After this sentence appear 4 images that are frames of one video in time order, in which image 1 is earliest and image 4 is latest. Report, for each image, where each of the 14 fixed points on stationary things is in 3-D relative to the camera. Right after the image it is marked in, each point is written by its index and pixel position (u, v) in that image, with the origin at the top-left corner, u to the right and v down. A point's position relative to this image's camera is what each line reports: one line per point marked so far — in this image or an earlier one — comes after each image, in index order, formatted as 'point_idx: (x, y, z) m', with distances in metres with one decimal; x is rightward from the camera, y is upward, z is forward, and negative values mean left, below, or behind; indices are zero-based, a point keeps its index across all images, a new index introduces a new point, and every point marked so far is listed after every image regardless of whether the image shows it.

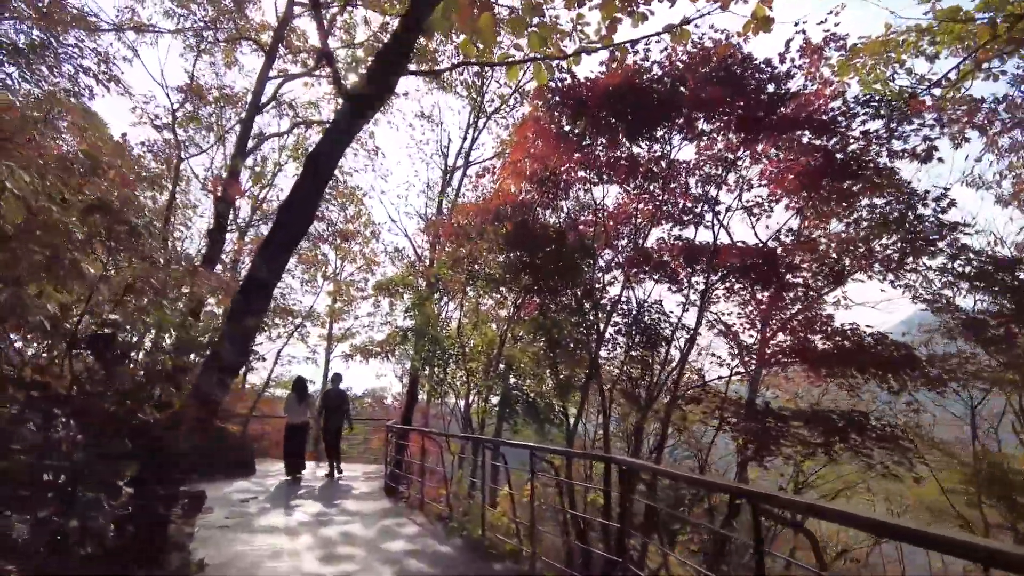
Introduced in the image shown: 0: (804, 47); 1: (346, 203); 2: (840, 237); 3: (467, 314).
0: (+3.3, +2.7, +7.2) m
1: (-4.6, +2.4, +17.9) m
2: (+3.9, +0.6, +7.5) m
3: (-0.9, -0.5, +13.1) m
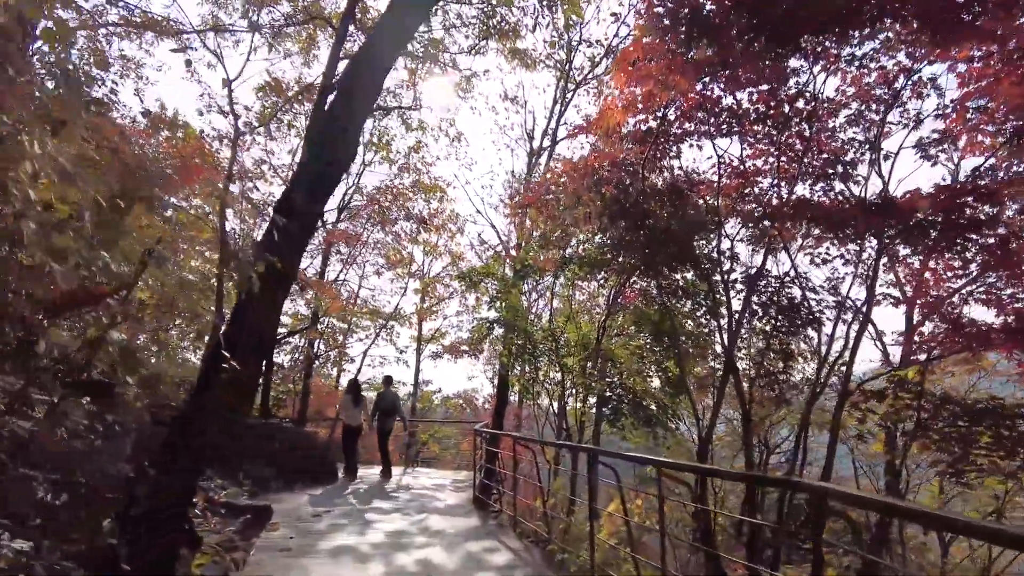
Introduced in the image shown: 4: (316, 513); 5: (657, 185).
0: (+4.1, +3.1, +5.3) m
1: (-2.2, +2.5, +17.0) m
2: (+4.8, +1.0, +5.5) m
3: (+0.9, -0.3, +11.7) m
4: (-2.4, -2.8, +7.8) m
5: (+1.7, +1.2, +7.6) m
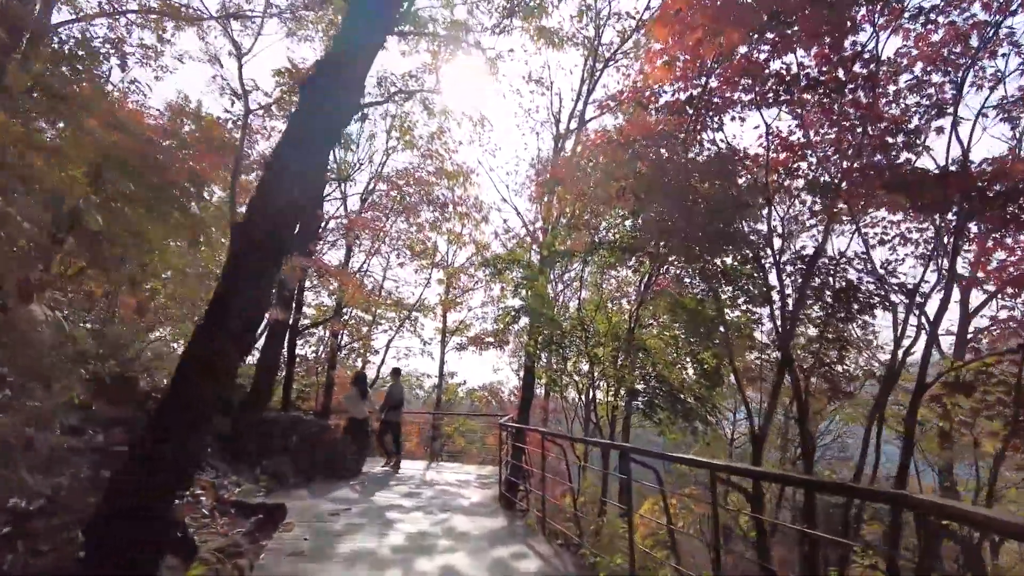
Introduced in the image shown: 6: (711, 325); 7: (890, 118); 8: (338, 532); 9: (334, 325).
0: (+4.3, +3.2, +4.6) m
1: (-1.5, +2.8, +16.5) m
2: (+5.0, +1.2, +4.8) m
3: (+1.3, -0.1, +11.2) m
4: (-2.1, -2.6, +7.4) m
5: (+2.0, +1.4, +7.0) m
6: (+2.4, -0.3, +7.8) m
7: (+3.8, +1.7, +6.4) m
8: (-1.8, -2.5, +6.4) m
9: (-5.1, -1.1, +18.2) m
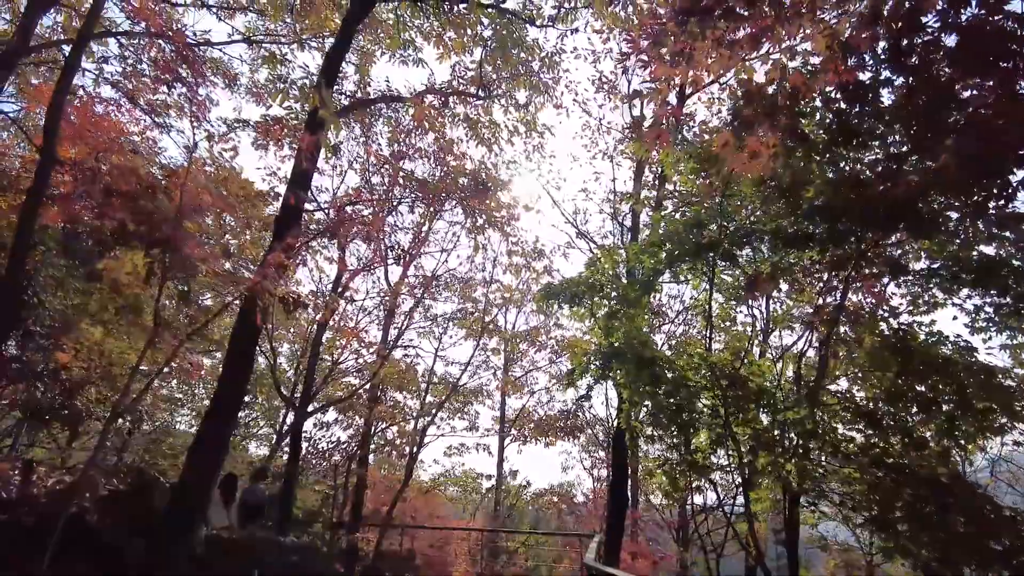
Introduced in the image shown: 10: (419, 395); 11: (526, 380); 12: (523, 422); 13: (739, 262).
0: (+4.5, +3.8, +1.0) m
1: (-0.1, +1.4, +13.2) m
2: (+5.3, +1.8, +0.8) m
3: (+2.3, -0.5, +7.2) m
4: (-1.4, -2.6, +3.4) m
5: (+2.5, +1.6, +3.3) m
6: (+3.0, -0.3, +3.7) m
7: (+4.3, +2.0, +2.6) m
8: (-1.2, -2.3, +2.5) m
9: (-3.4, -2.8, +14.6) m
10: (-2.5, -2.9, +17.1) m
11: (+0.4, -2.5, +17.6) m
12: (+0.3, -3.7, +17.6) m
13: (+2.2, +0.1, +6.3) m
